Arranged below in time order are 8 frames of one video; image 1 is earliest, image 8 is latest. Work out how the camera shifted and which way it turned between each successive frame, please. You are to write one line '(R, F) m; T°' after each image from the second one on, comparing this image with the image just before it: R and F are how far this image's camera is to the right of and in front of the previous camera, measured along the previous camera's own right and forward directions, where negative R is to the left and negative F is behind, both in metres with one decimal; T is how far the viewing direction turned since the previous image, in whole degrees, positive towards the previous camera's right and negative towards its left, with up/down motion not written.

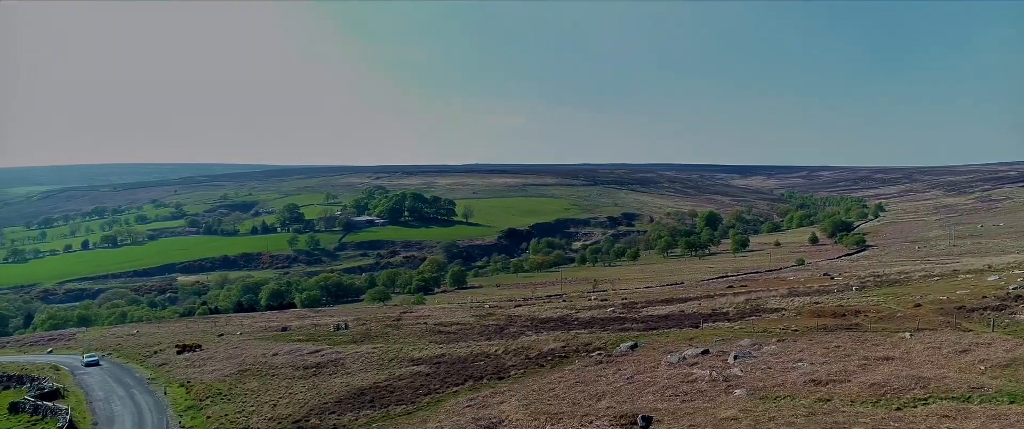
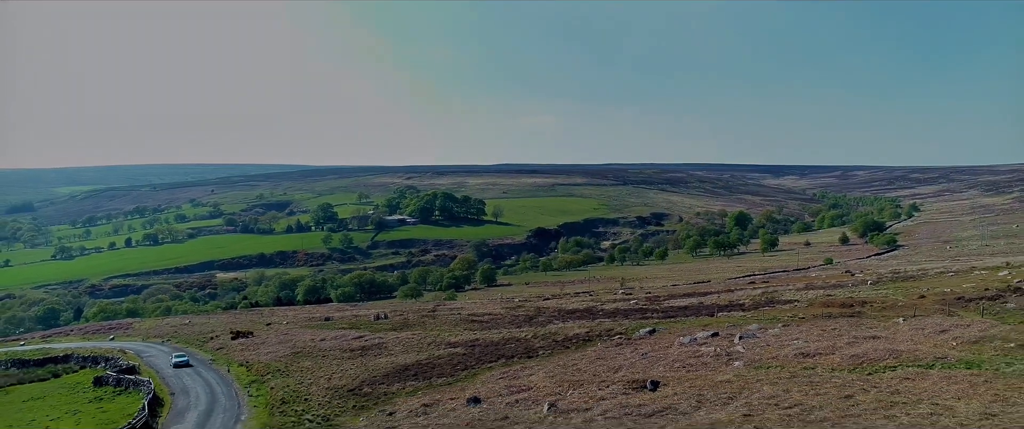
(0.0, -3.3) m; -2°
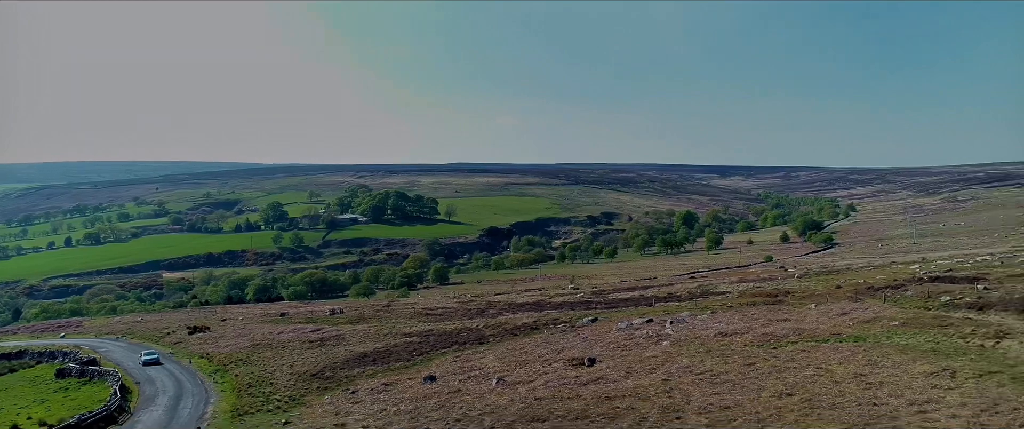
(0.0, -2.5) m; +4°
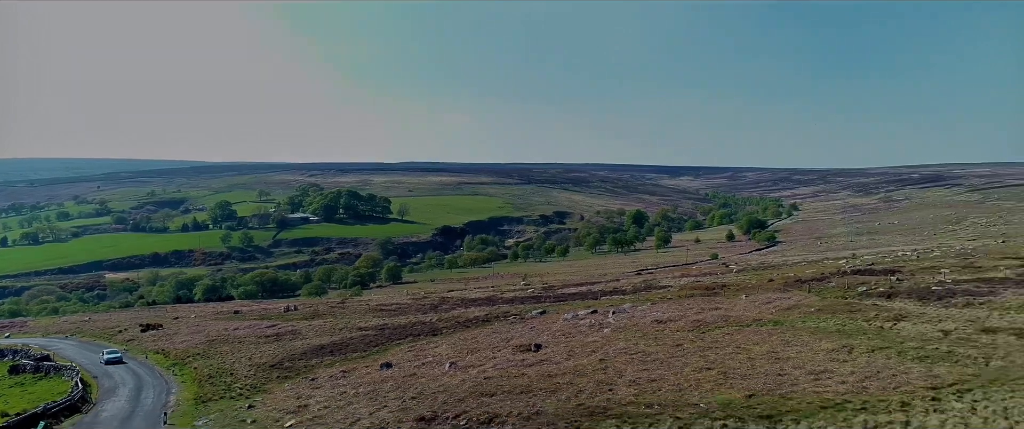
(+0.1, -1.8) m; +4°
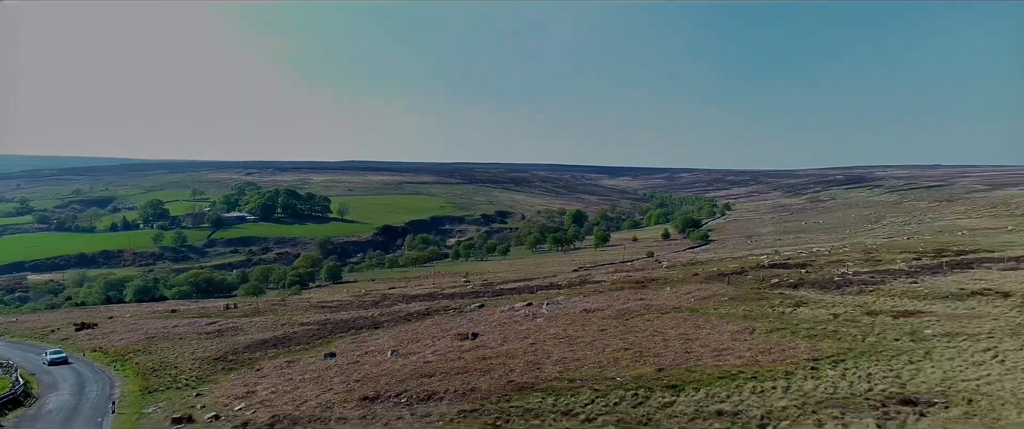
(+0.1, -1.8) m; +5°
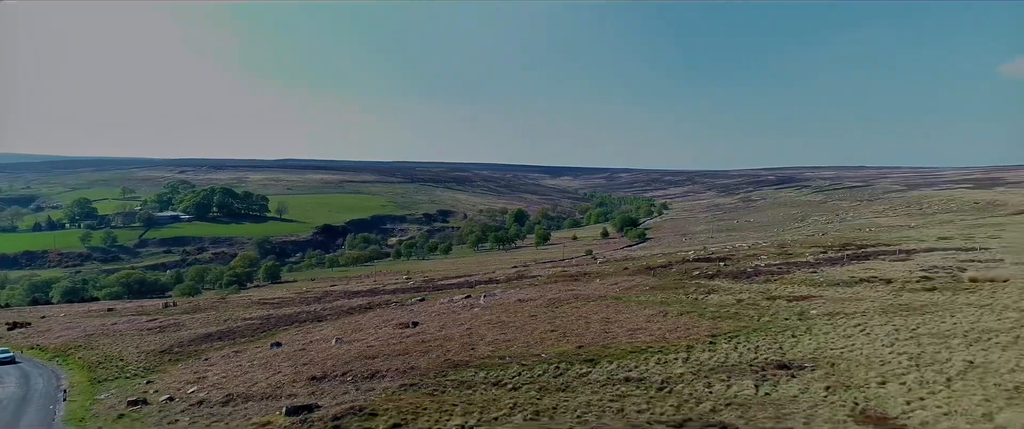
(+0.2, -2.1) m; +5°
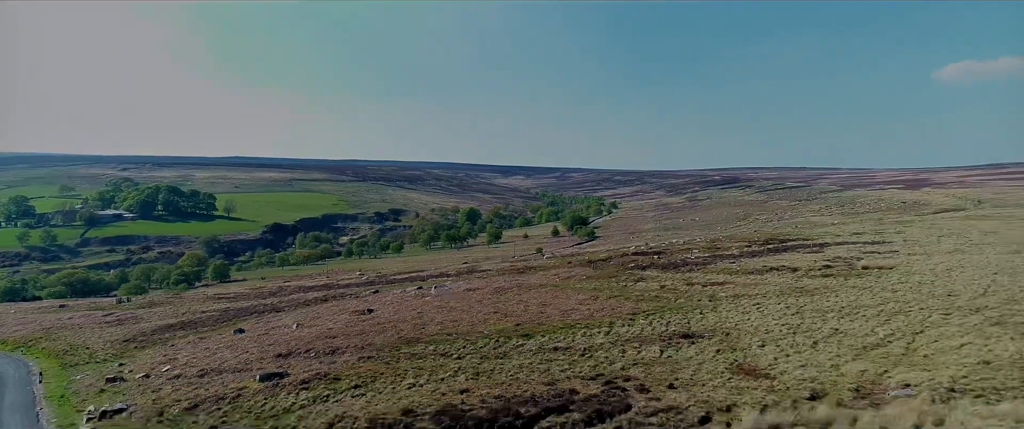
(+0.2, -2.9) m; +4°
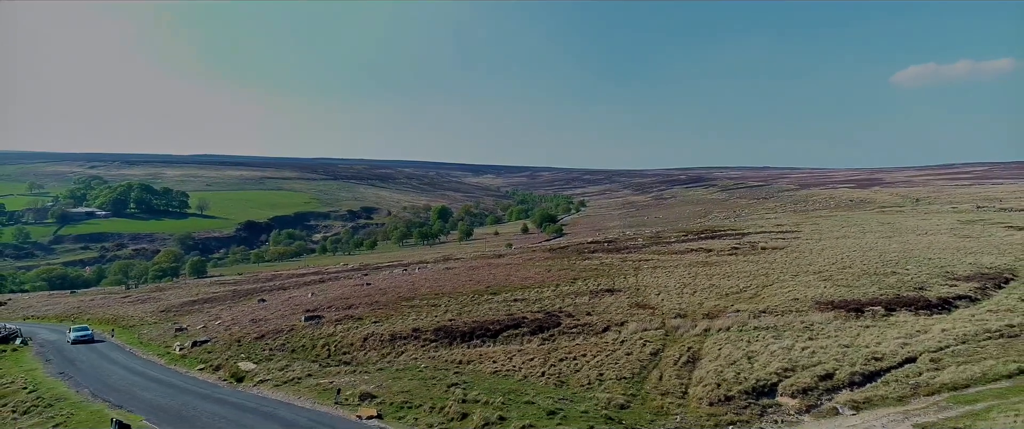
(-0.1, -7.9) m; +2°
